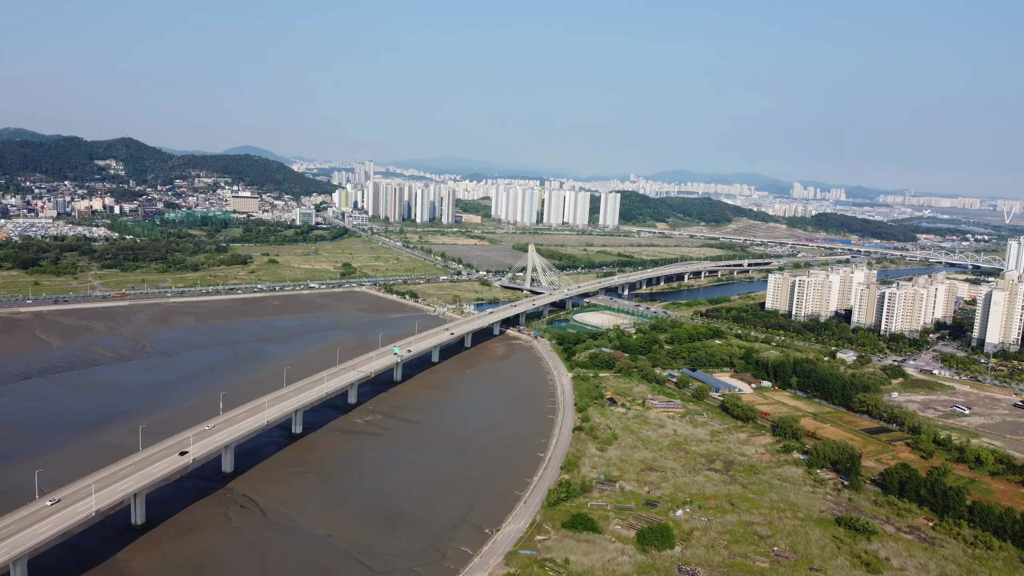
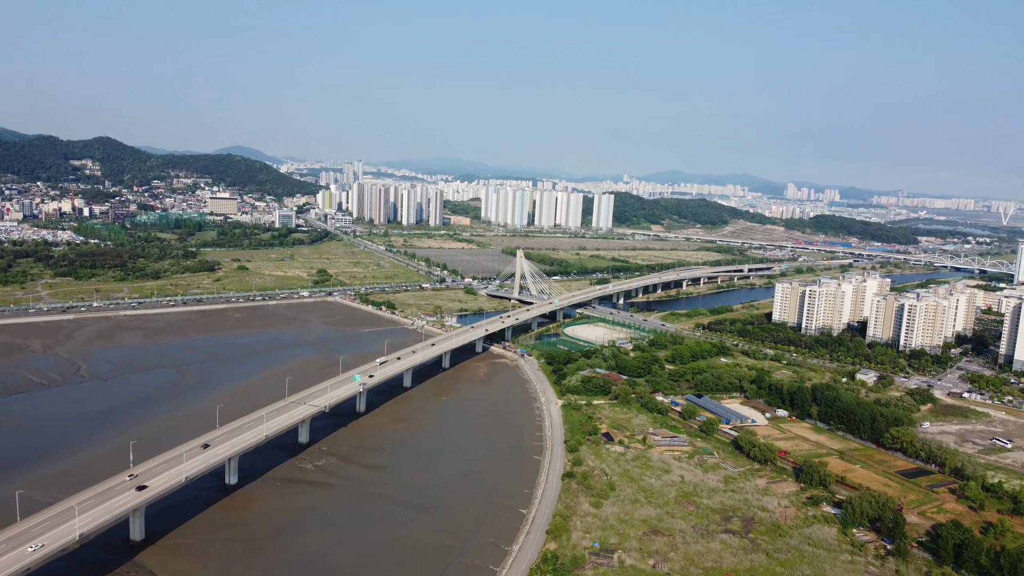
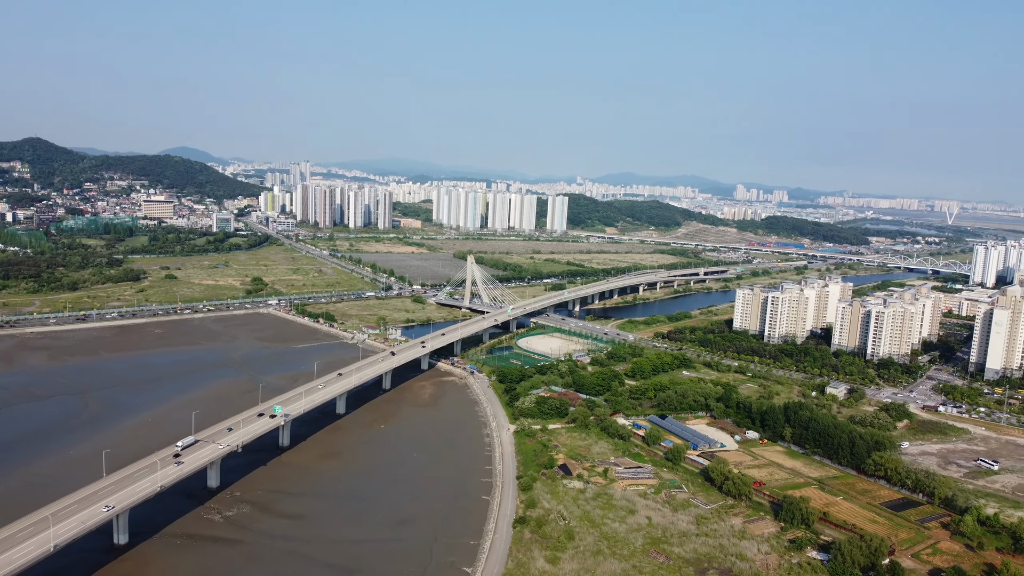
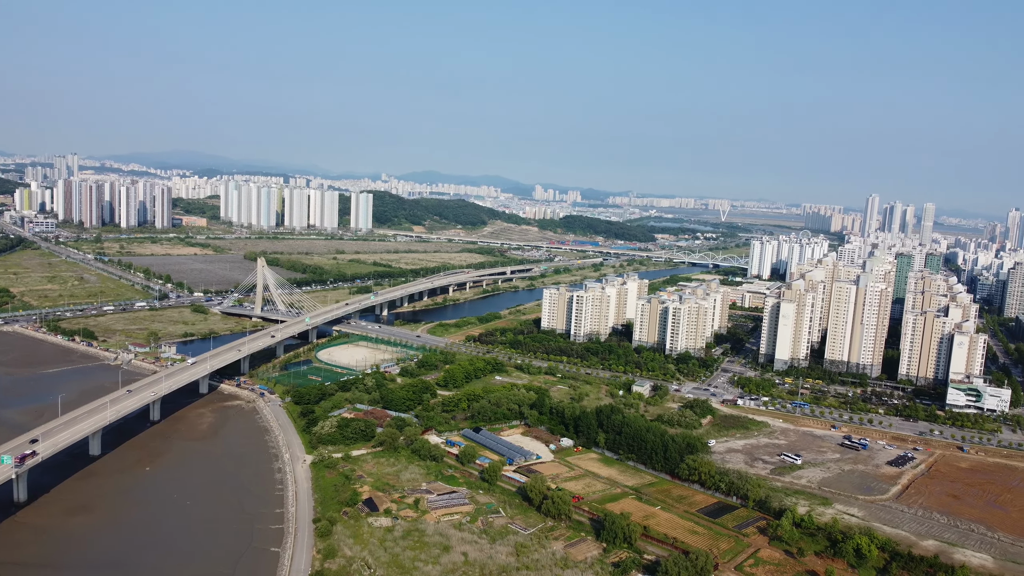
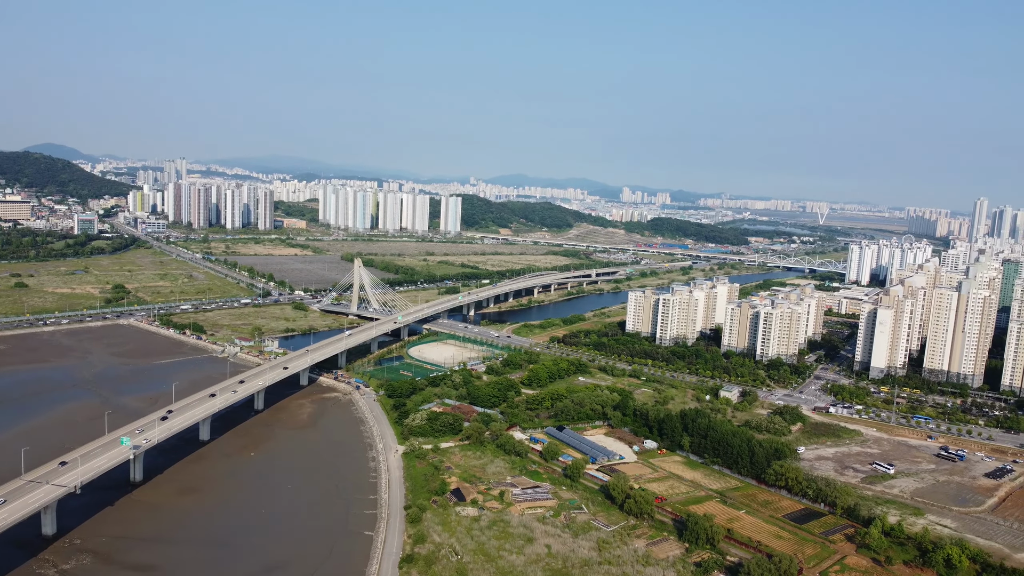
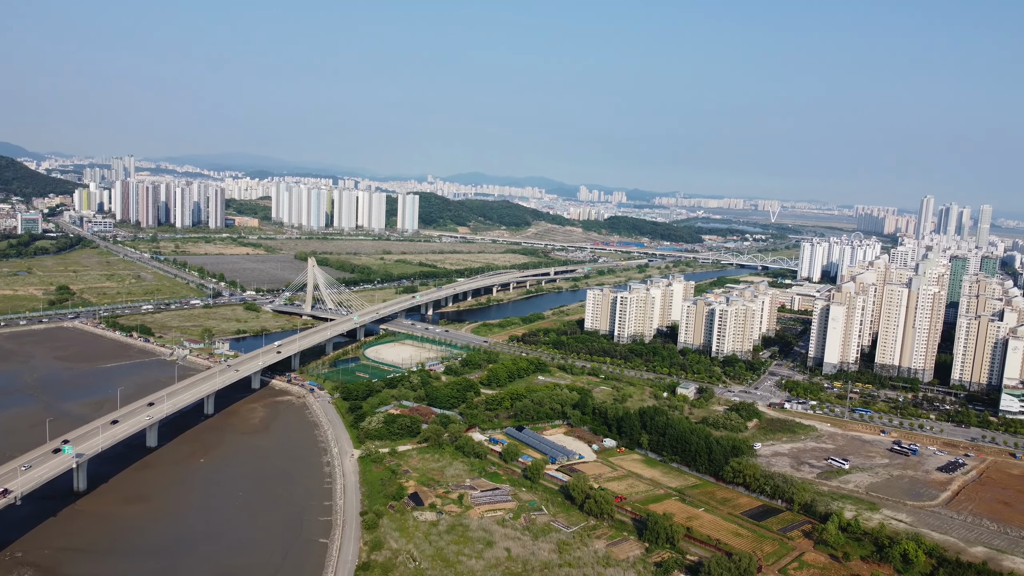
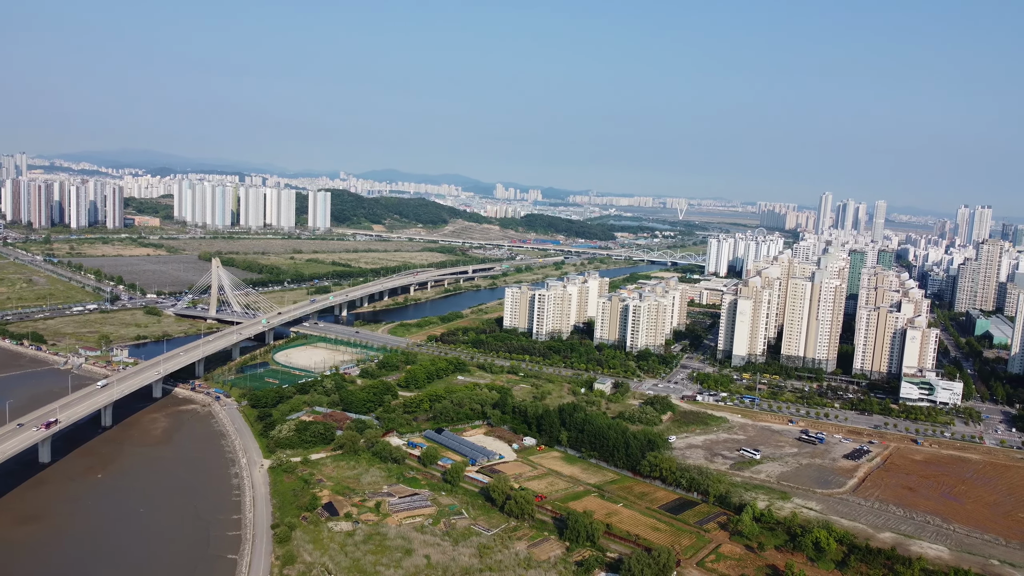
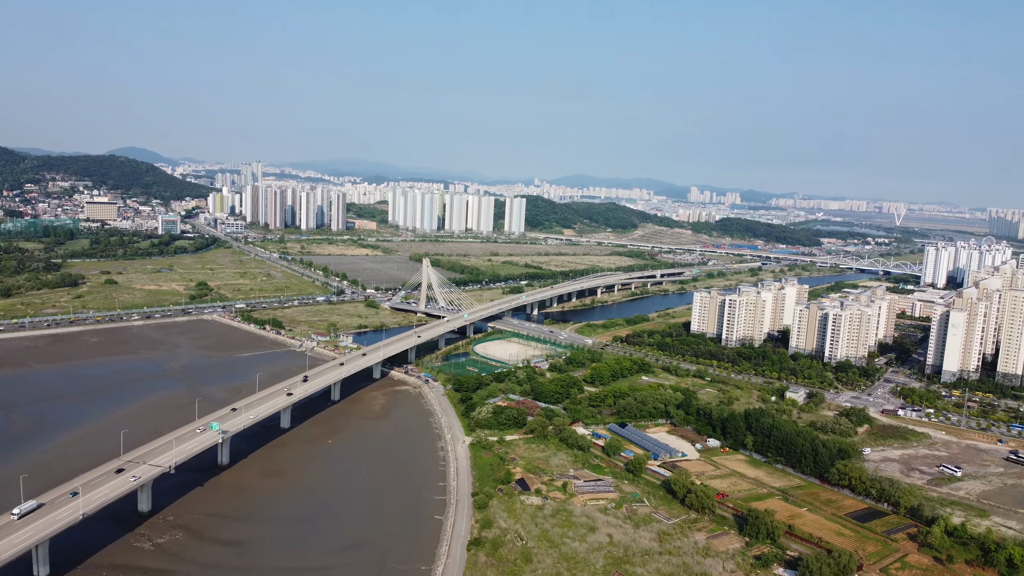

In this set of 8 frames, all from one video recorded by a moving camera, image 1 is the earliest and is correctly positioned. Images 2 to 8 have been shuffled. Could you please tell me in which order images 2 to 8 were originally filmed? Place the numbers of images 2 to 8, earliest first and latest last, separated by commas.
2, 3, 8, 5, 6, 4, 7
